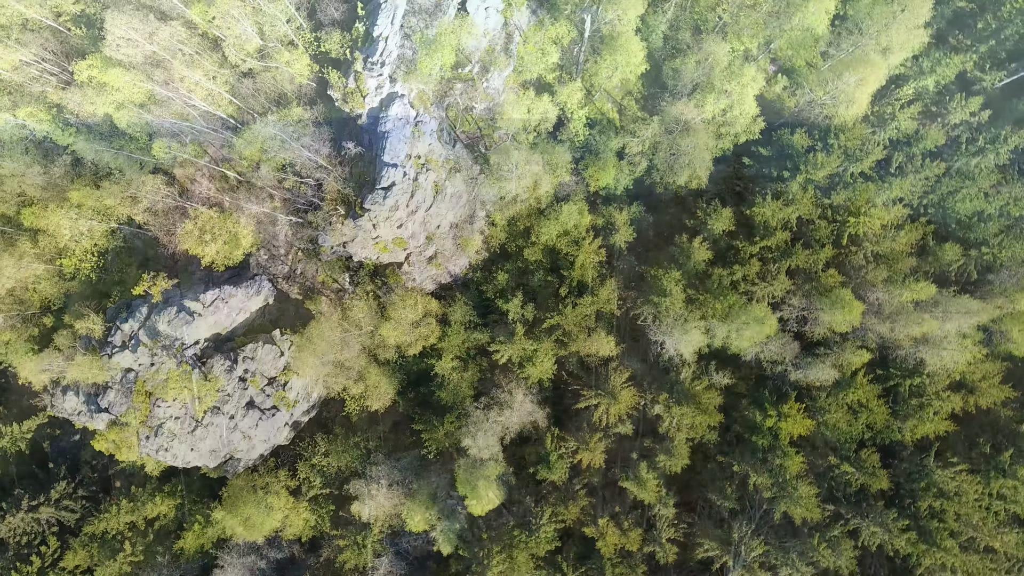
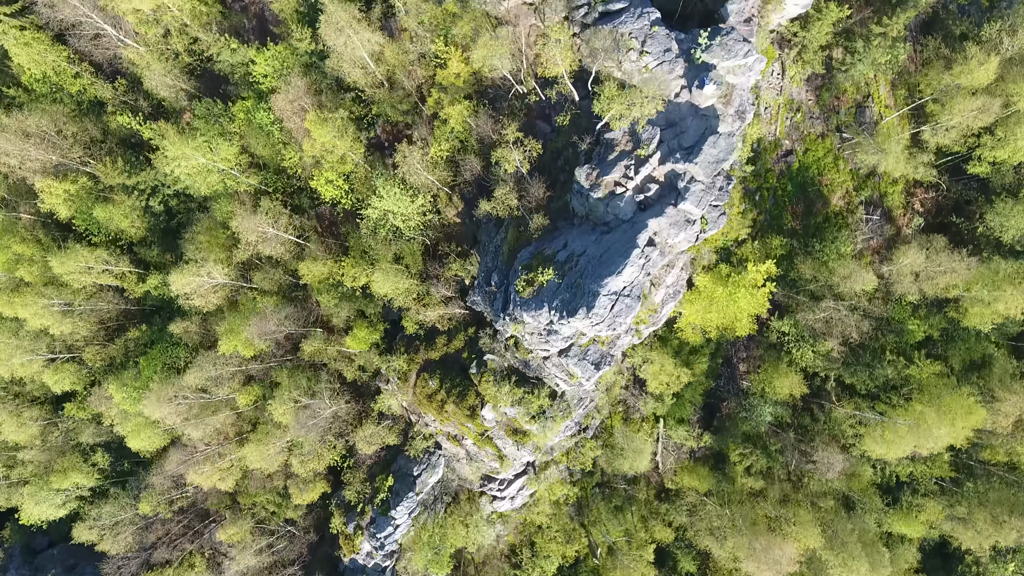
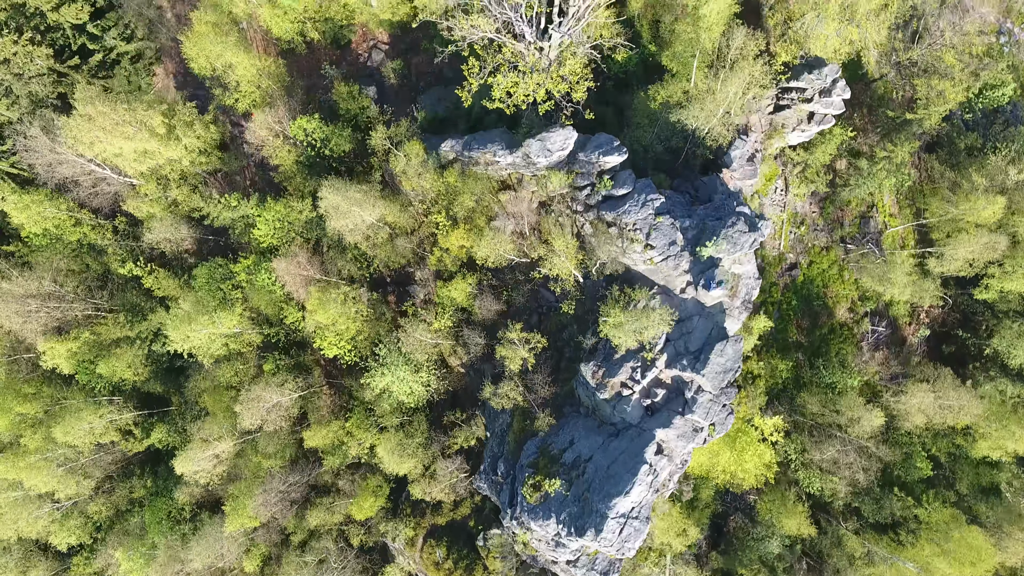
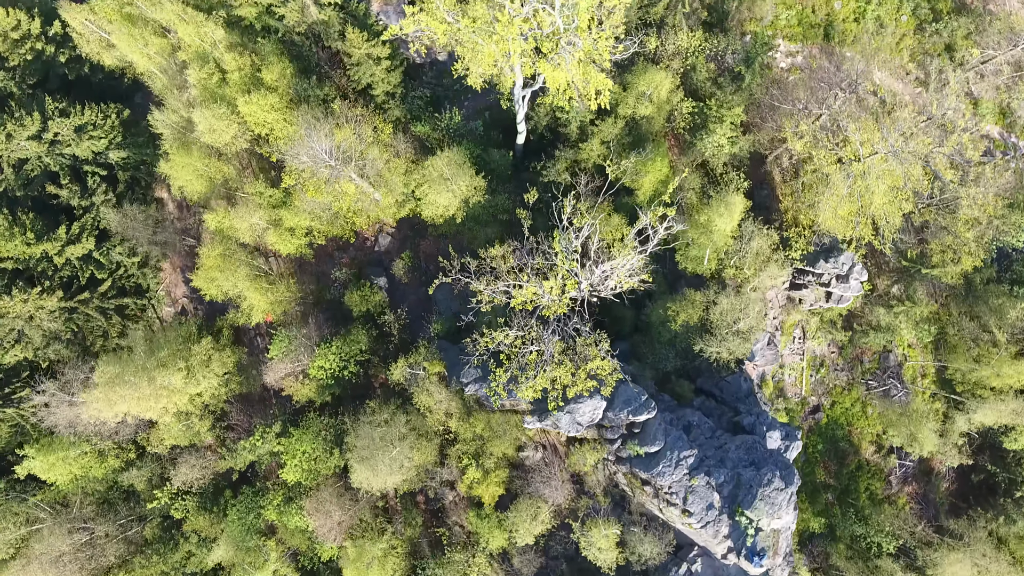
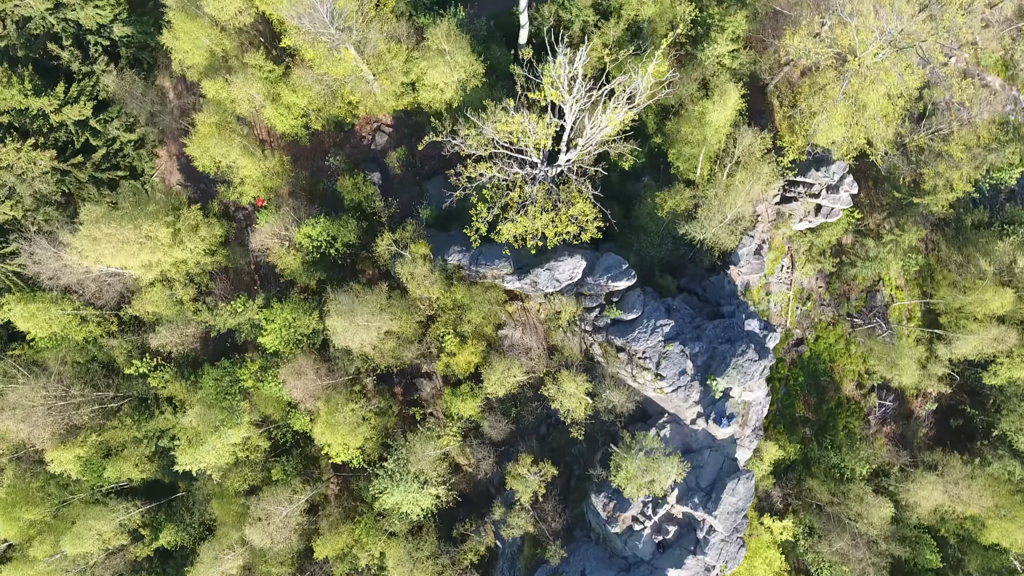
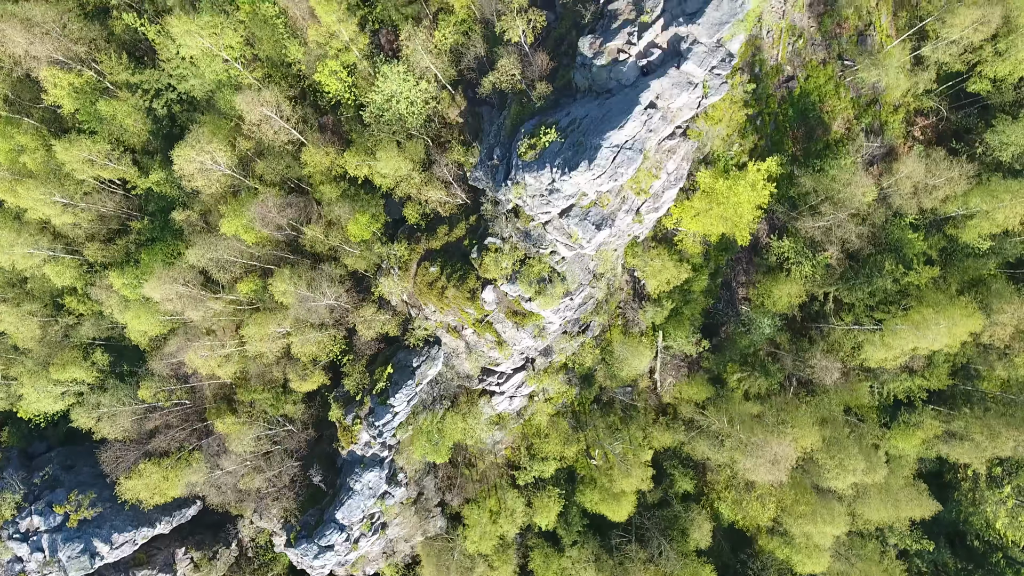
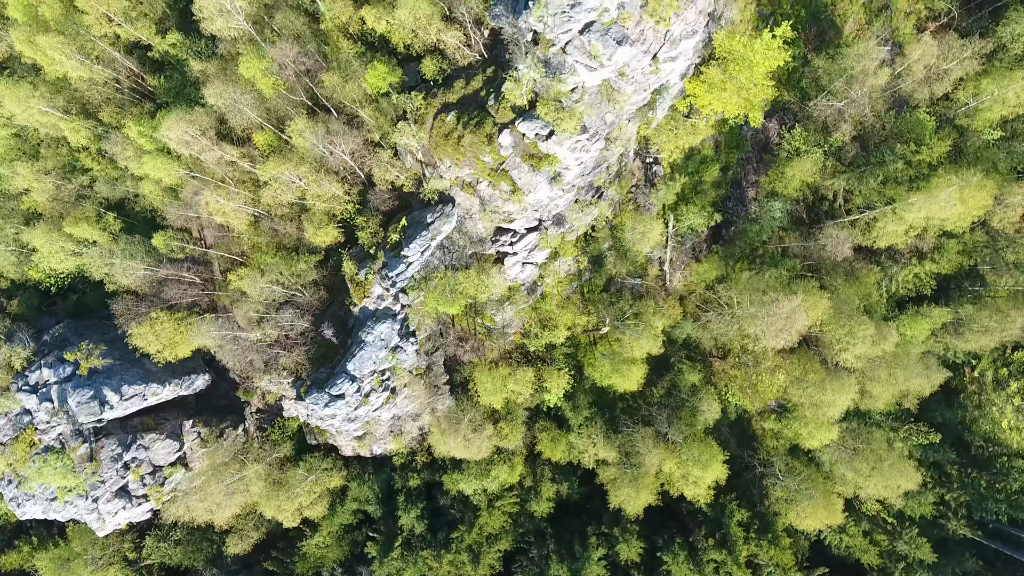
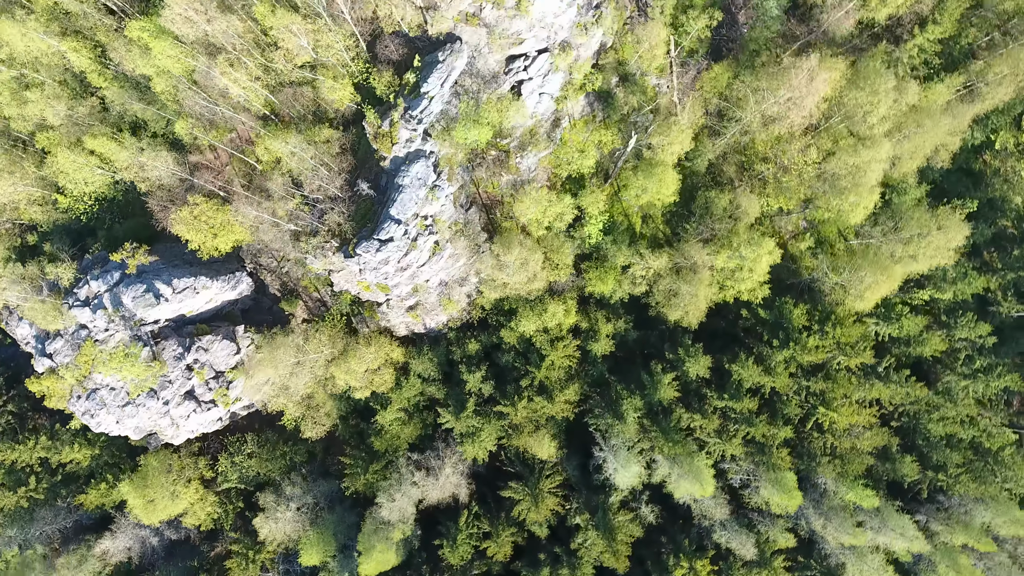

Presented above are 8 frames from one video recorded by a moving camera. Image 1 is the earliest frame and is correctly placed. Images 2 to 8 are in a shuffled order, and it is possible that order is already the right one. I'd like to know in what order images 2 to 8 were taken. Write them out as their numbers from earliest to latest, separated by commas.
8, 7, 6, 2, 3, 5, 4
